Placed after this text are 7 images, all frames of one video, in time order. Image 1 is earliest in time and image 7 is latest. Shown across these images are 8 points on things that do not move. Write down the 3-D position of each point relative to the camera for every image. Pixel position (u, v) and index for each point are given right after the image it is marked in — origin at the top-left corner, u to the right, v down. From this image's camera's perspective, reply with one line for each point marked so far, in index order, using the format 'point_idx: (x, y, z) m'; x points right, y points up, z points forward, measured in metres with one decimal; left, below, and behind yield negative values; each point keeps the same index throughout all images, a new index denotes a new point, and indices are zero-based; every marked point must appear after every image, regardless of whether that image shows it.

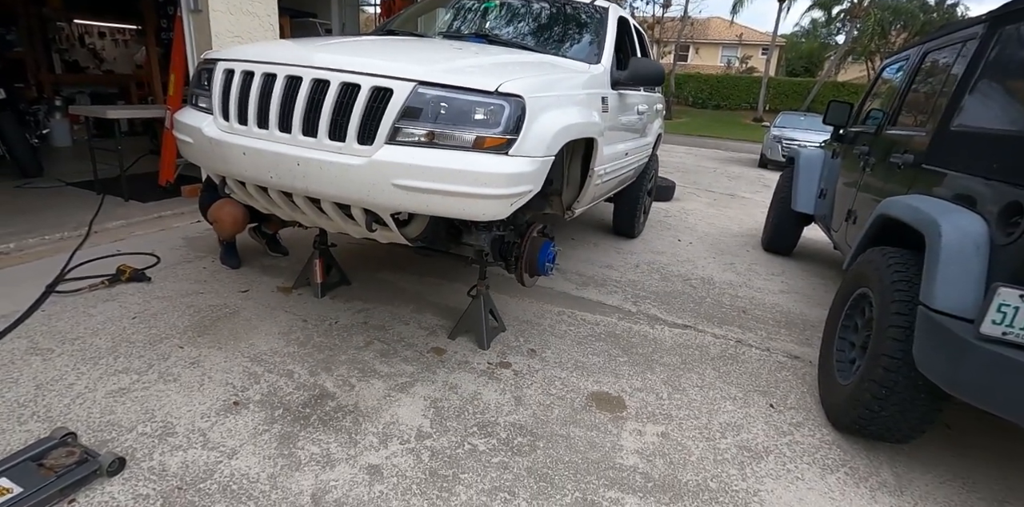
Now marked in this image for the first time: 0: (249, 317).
0: (-1.3, -0.3, +2.6) m
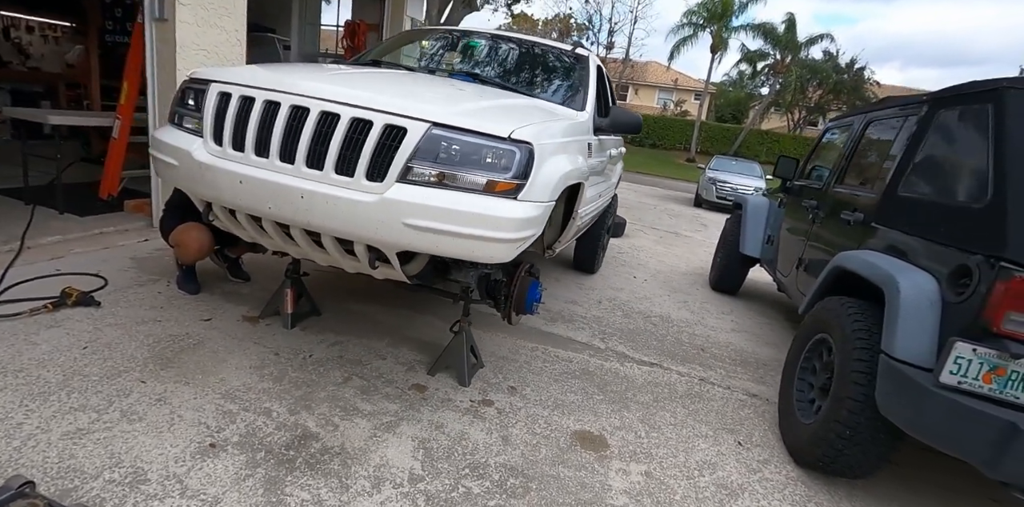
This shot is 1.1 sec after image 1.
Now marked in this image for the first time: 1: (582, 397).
0: (-1.3, -0.4, +2.5) m
1: (+0.3, -0.7, +2.7) m
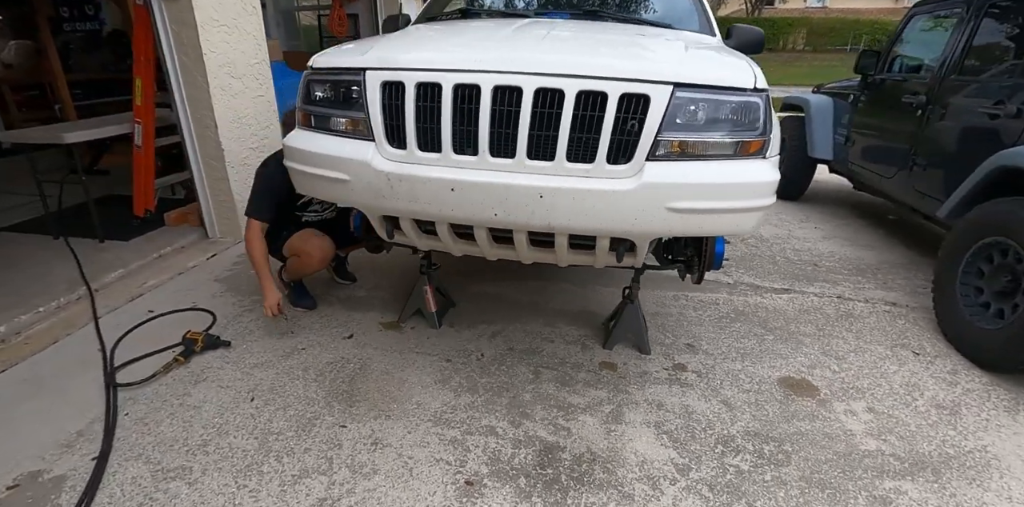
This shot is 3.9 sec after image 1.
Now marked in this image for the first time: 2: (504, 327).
0: (-0.5, -0.5, +2.2) m
1: (+1.2, -0.4, +2.6) m
2: (0.0, -0.3, +2.5) m
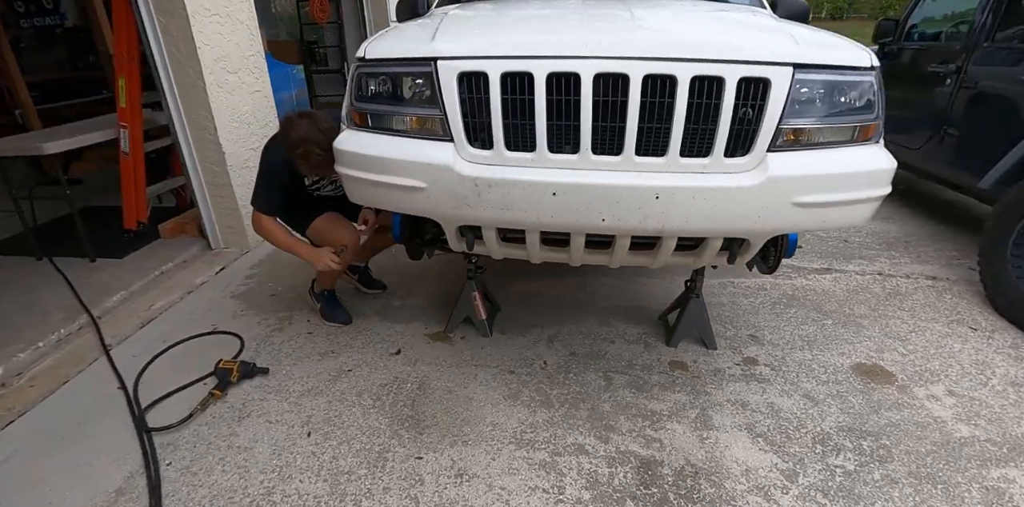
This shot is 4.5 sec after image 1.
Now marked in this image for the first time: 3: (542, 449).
0: (-0.3, -0.5, +2.0) m
1: (+1.4, -0.3, +2.5) m
2: (+0.2, -0.3, +2.4) m
3: (+0.1, -0.6, +1.8) m
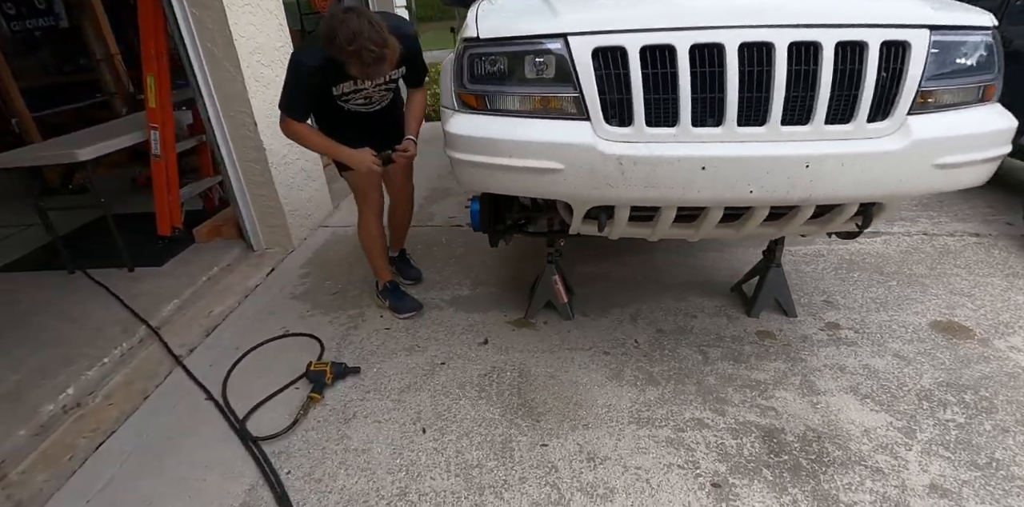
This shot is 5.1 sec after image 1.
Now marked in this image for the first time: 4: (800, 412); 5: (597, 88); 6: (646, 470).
0: (+0.1, -0.4, +2.0) m
1: (+1.7, -0.2, +2.5) m
2: (+0.6, -0.2, +2.4) m
3: (+0.5, -0.6, +1.8) m
4: (+1.0, -0.5, +1.8) m
5: (+0.2, +0.4, +1.4) m
6: (+0.4, -0.6, +1.6) m
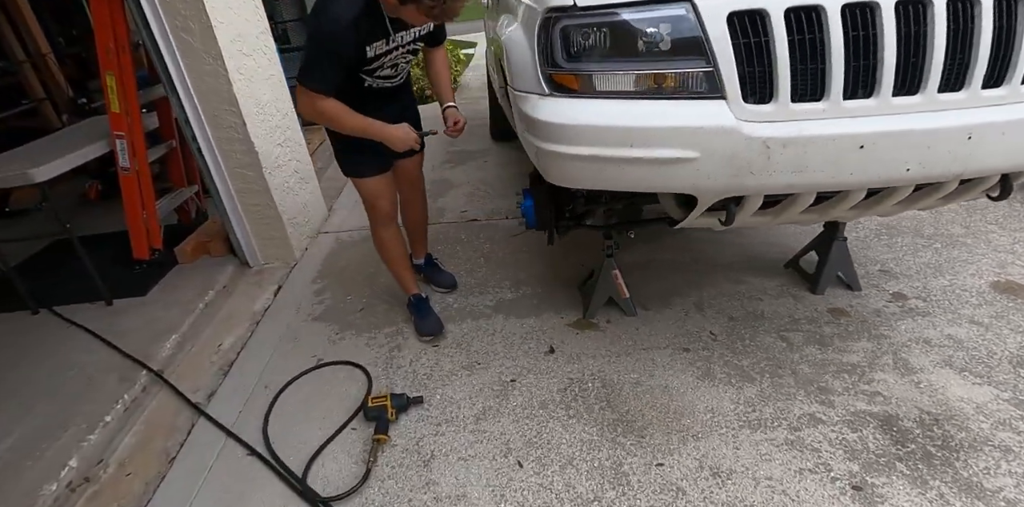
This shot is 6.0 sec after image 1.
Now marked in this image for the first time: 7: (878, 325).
0: (+0.4, -0.4, +1.8) m
1: (+1.9, 0.0, +2.5) m
2: (+0.8, -0.2, +2.2) m
3: (+0.8, -0.5, +1.6) m
4: (+1.3, -0.5, +1.7) m
5: (+0.5, +0.4, +1.2) m
6: (+0.7, -0.6, +1.5) m
7: (+1.4, -0.3, +2.0) m
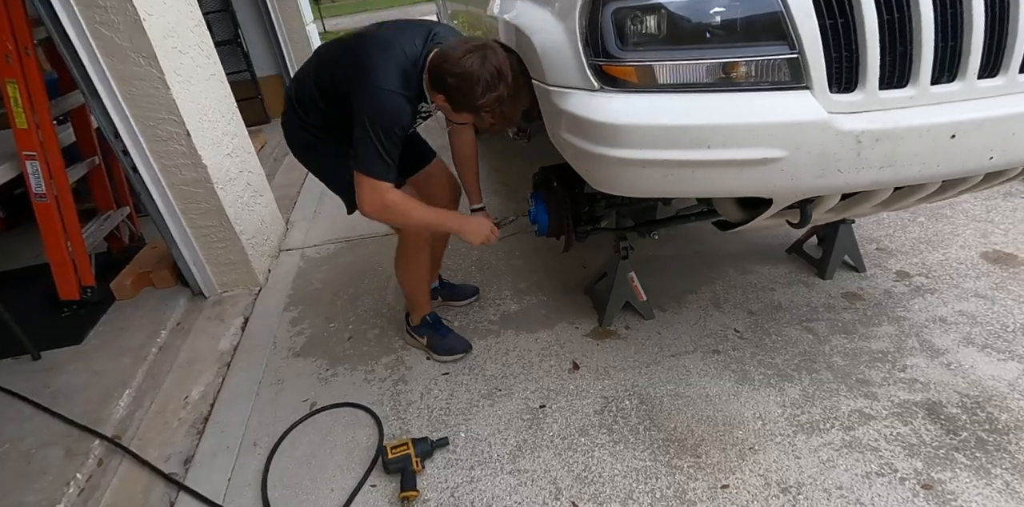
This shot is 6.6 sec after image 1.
0: (+0.5, -0.4, +1.7) m
1: (+1.9, +0.1, +2.5) m
2: (+0.8, -0.1, +2.1) m
3: (+0.9, -0.5, +1.6) m
4: (+1.4, -0.4, +1.7) m
5: (+0.6, +0.4, +1.1) m
6: (+0.9, -0.6, +1.4) m
7: (+1.4, -0.2, +2.0) m
